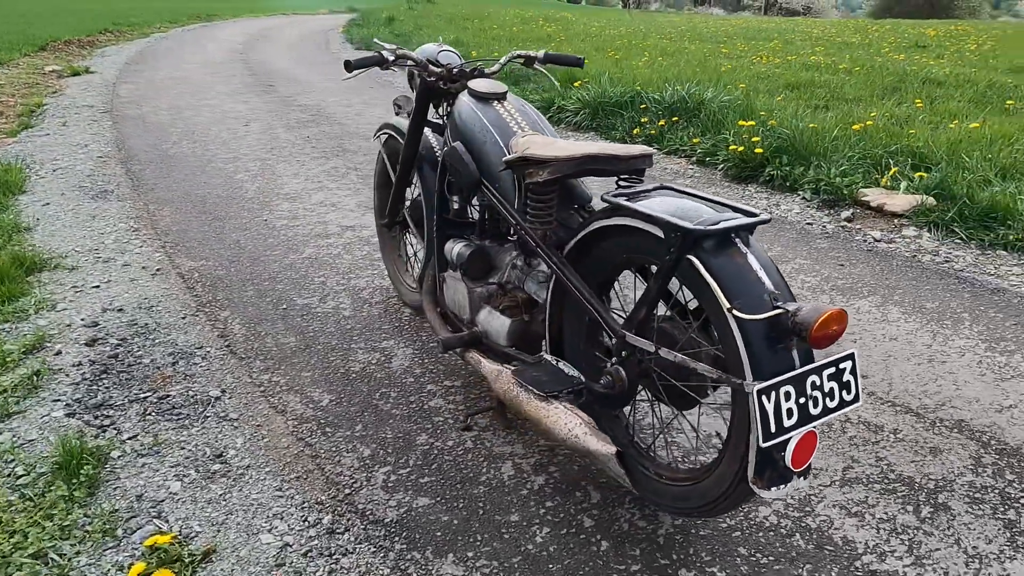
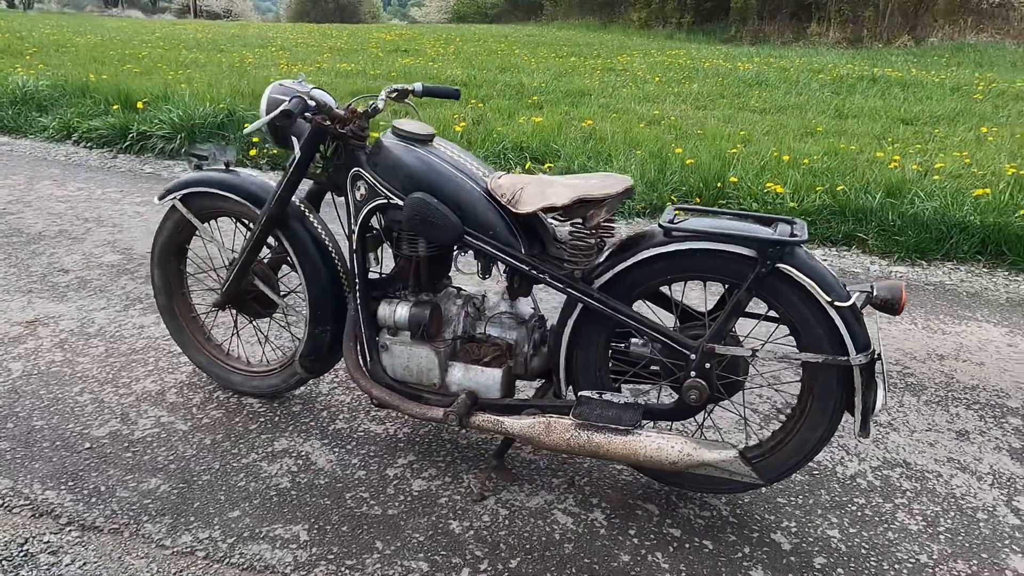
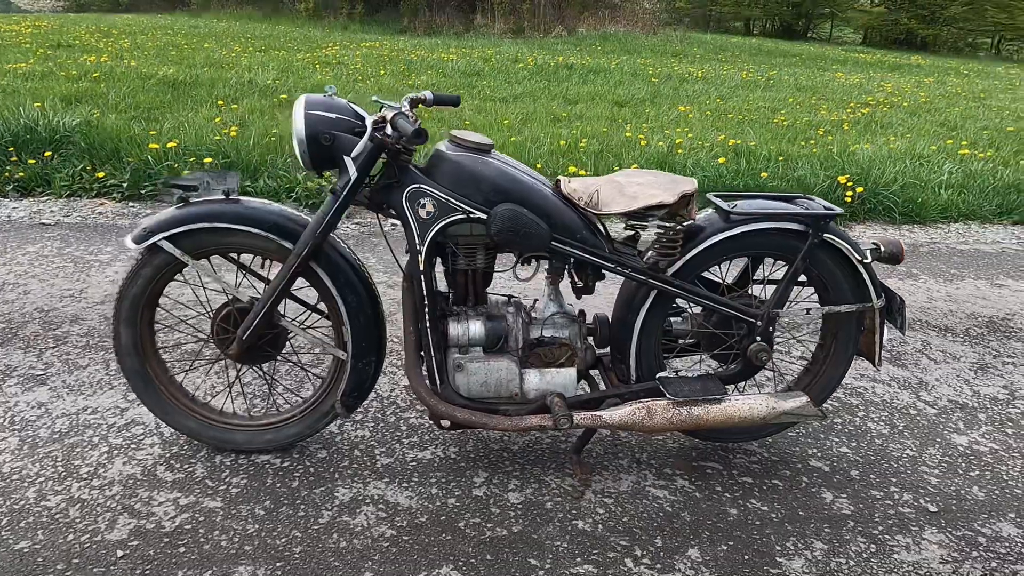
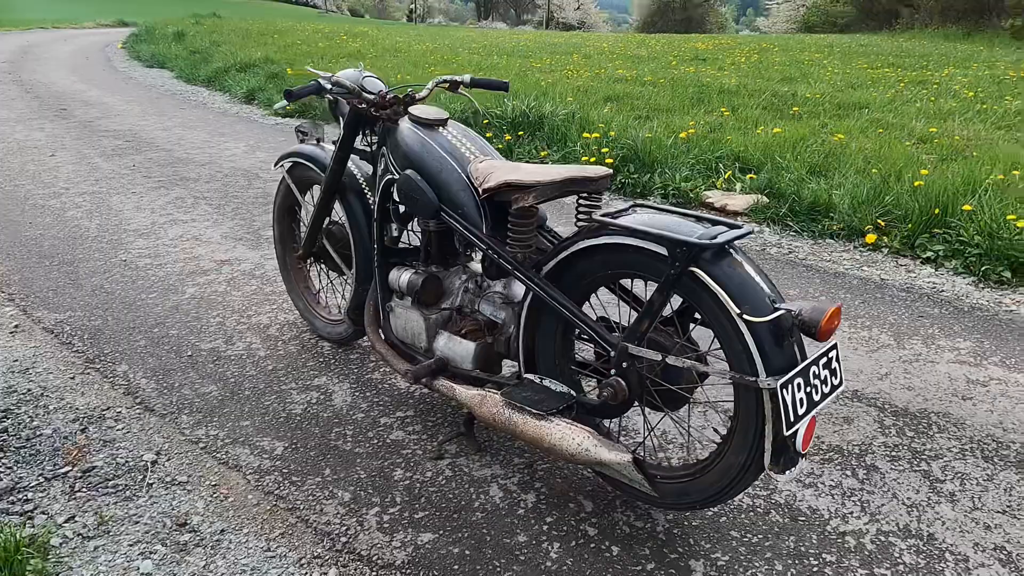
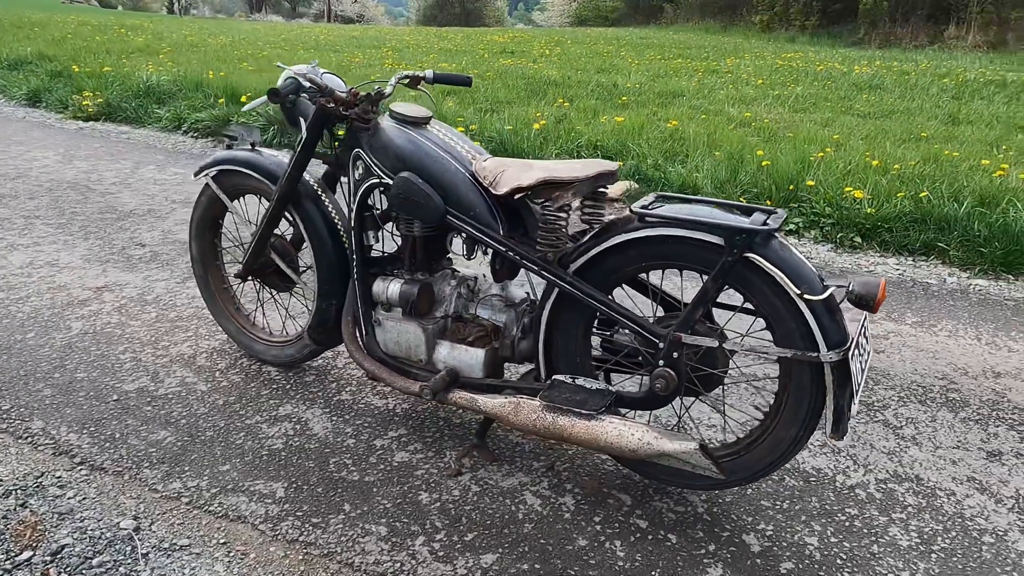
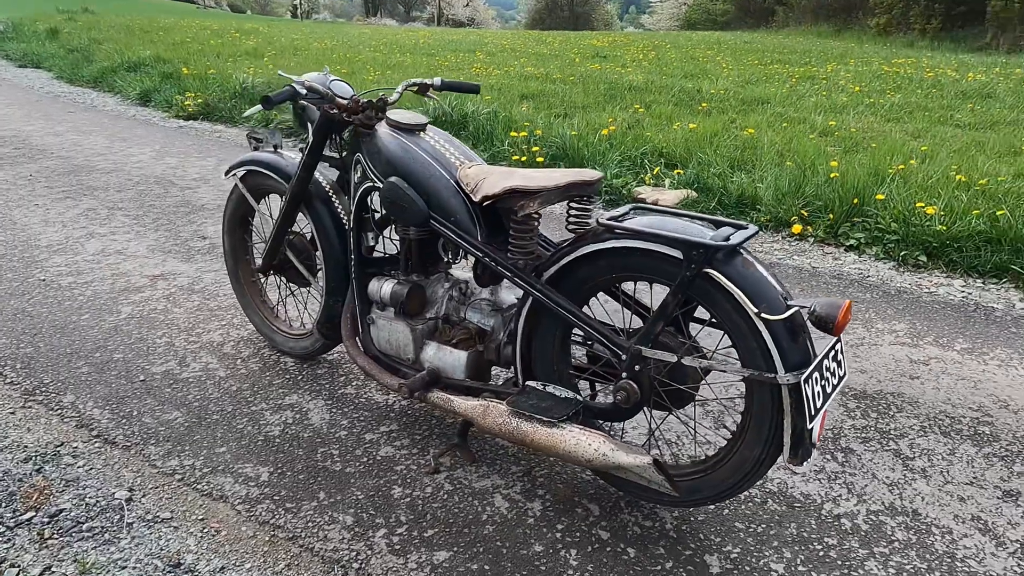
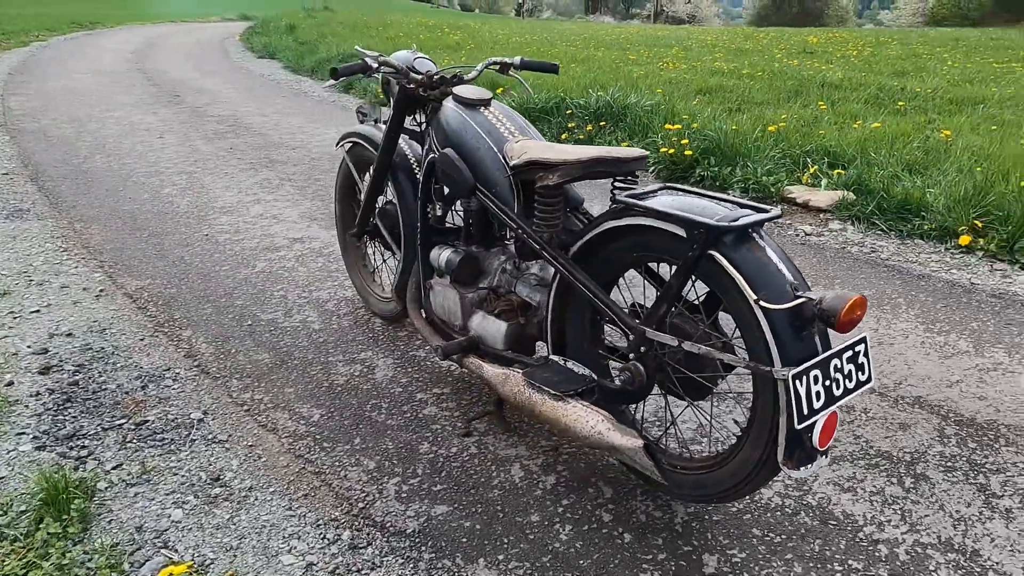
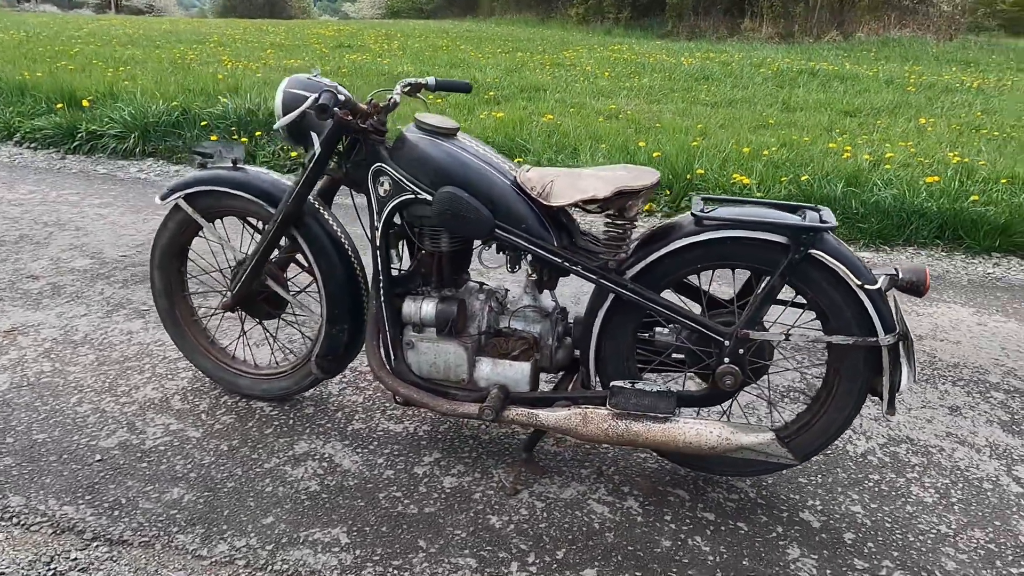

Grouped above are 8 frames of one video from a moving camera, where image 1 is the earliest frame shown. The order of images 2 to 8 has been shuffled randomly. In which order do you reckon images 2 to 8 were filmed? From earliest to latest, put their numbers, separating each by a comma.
7, 4, 6, 5, 2, 8, 3
